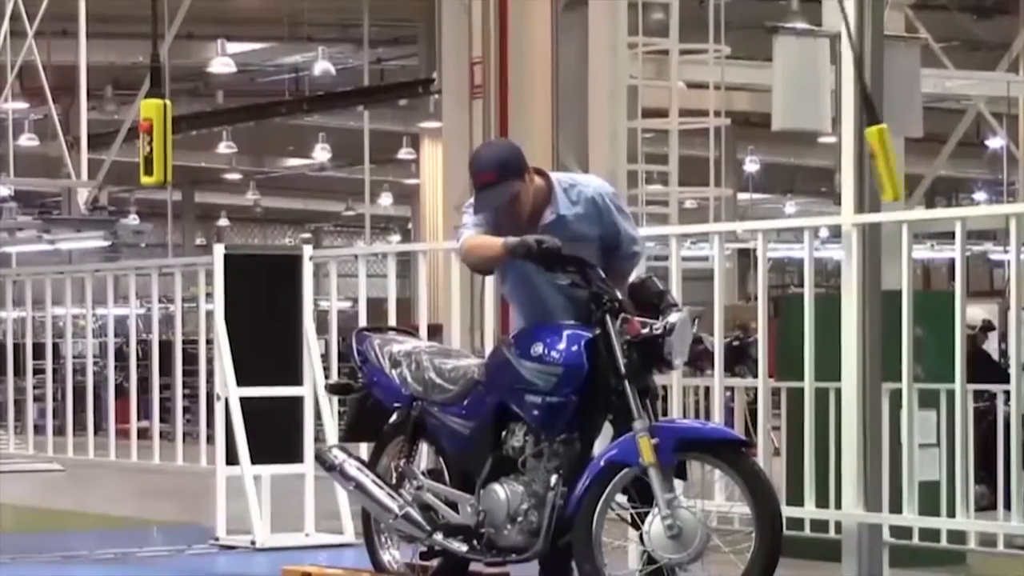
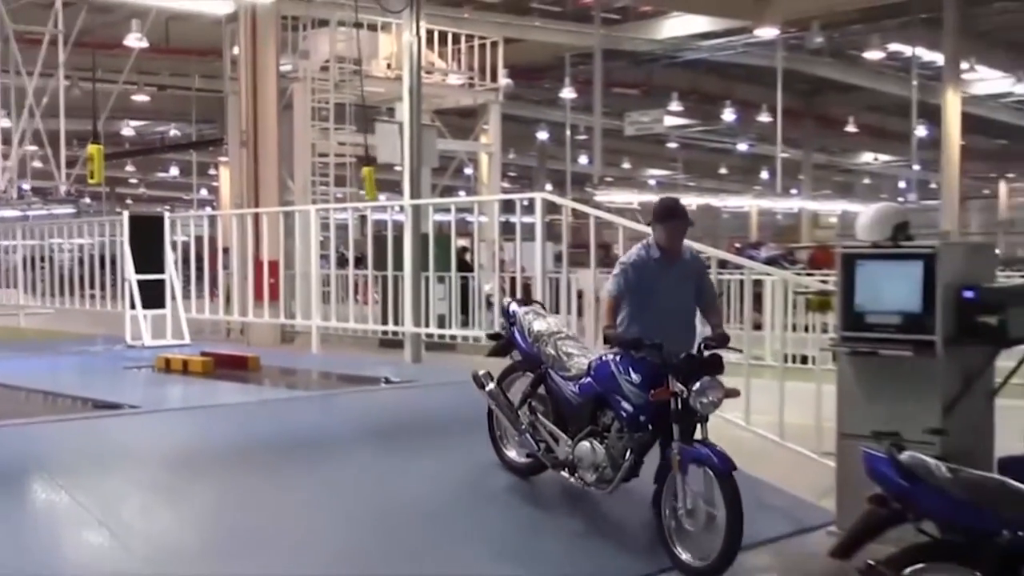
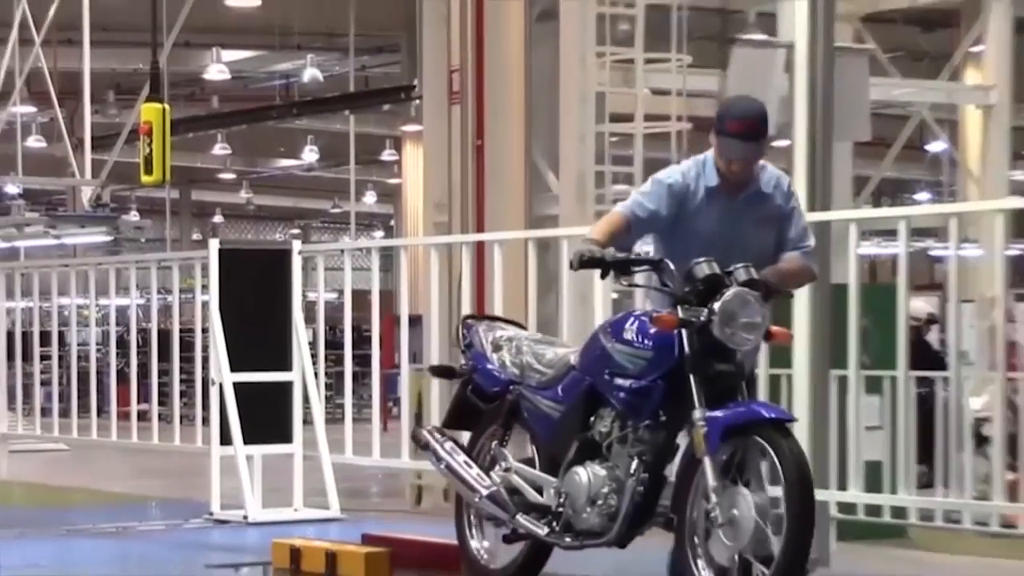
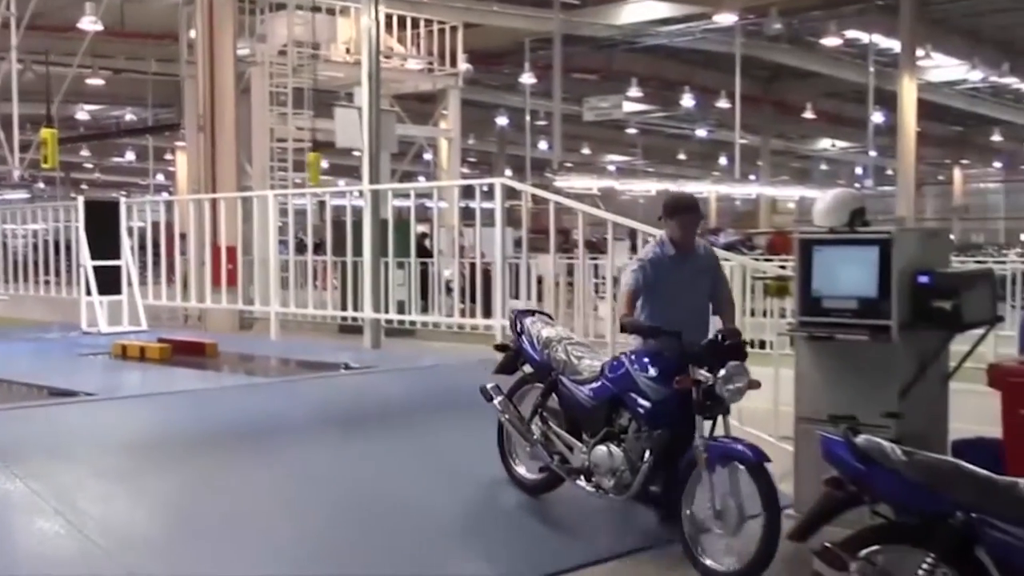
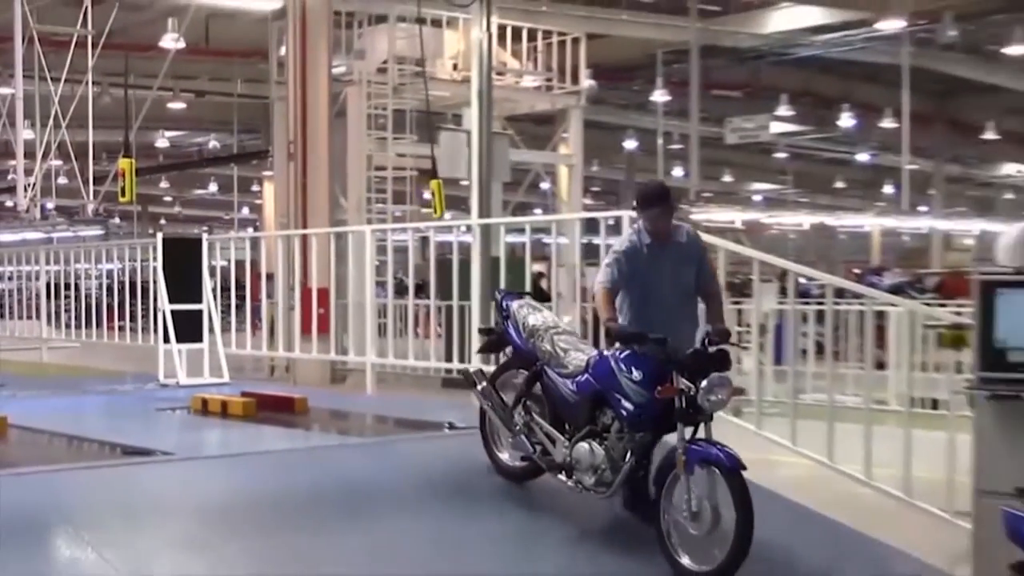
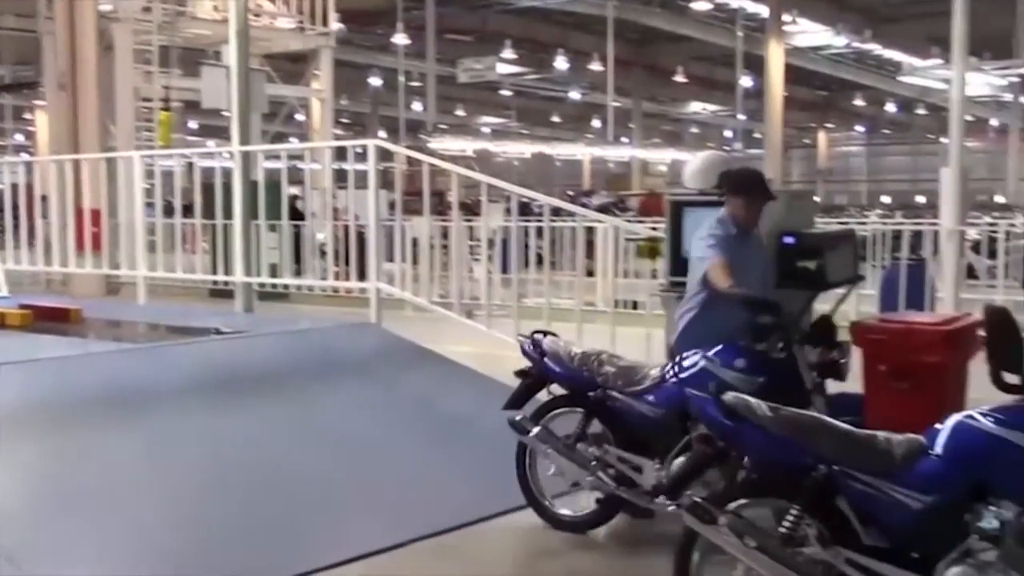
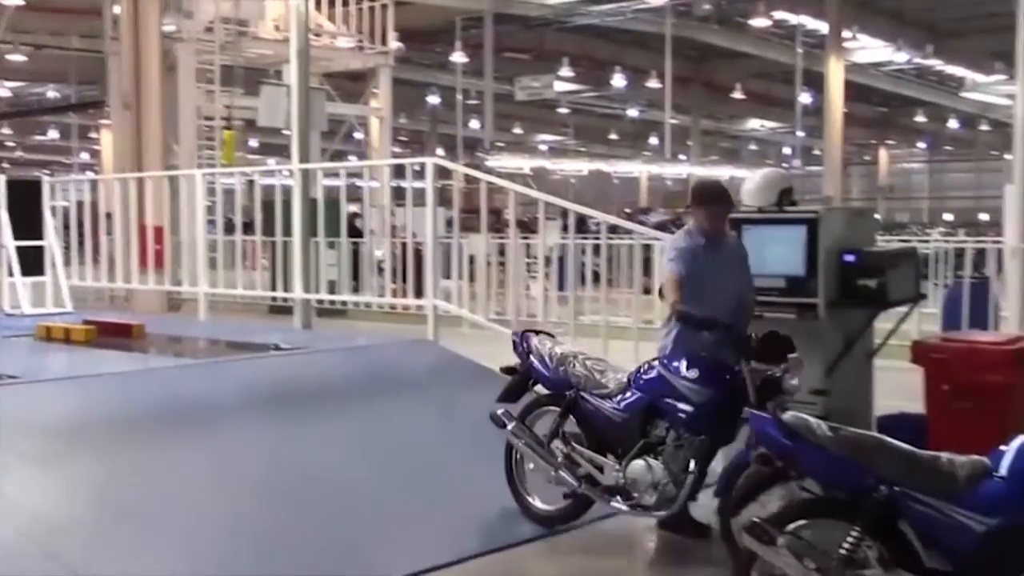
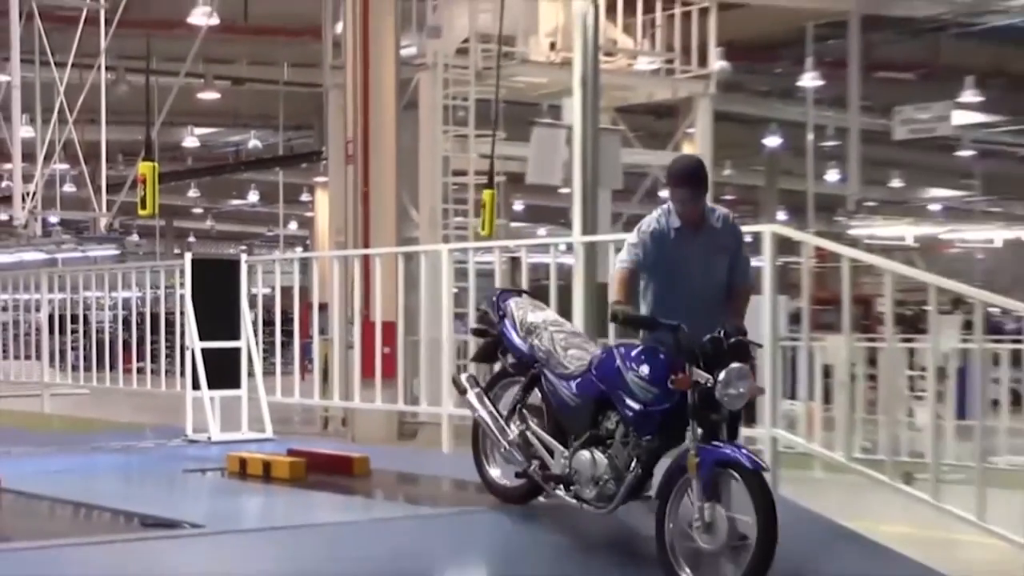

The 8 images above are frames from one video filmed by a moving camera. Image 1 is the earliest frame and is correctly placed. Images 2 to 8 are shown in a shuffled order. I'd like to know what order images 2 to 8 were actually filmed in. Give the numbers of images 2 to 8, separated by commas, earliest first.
3, 8, 5, 2, 4, 7, 6
